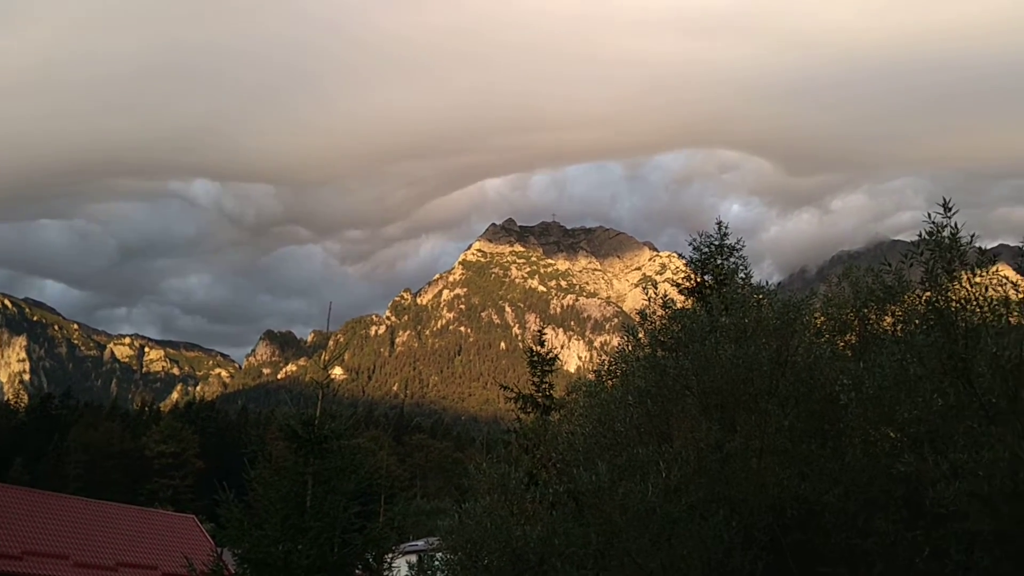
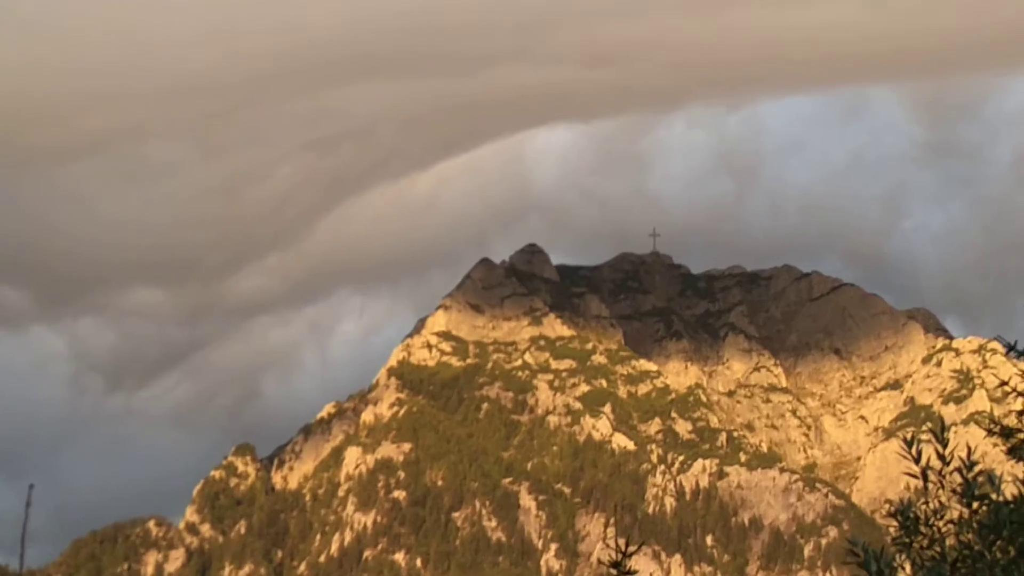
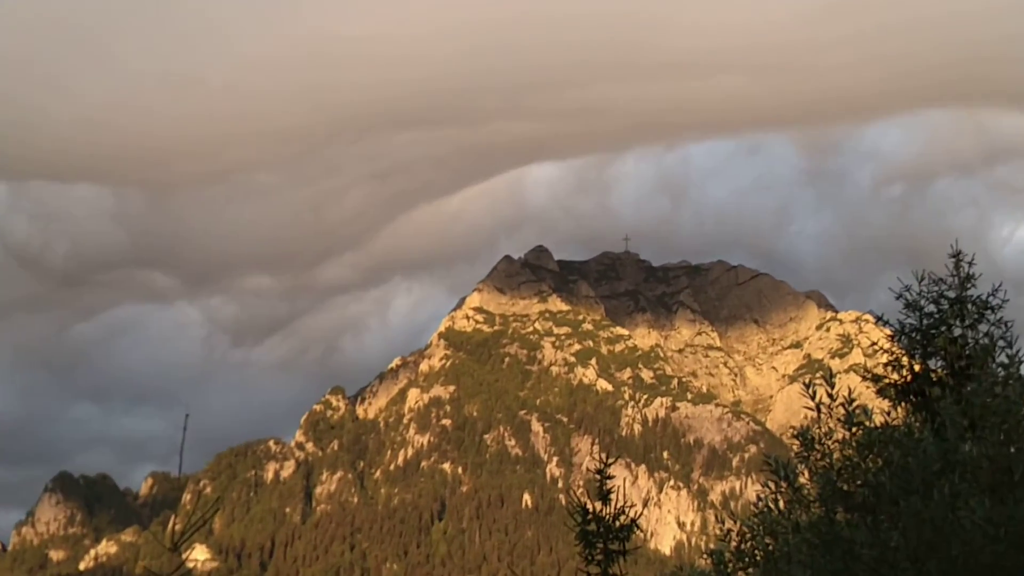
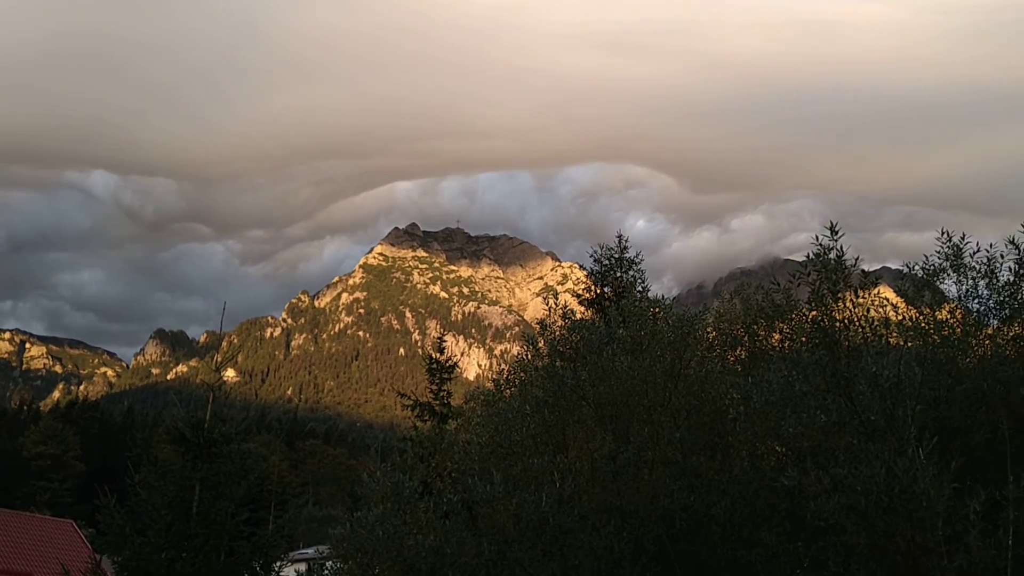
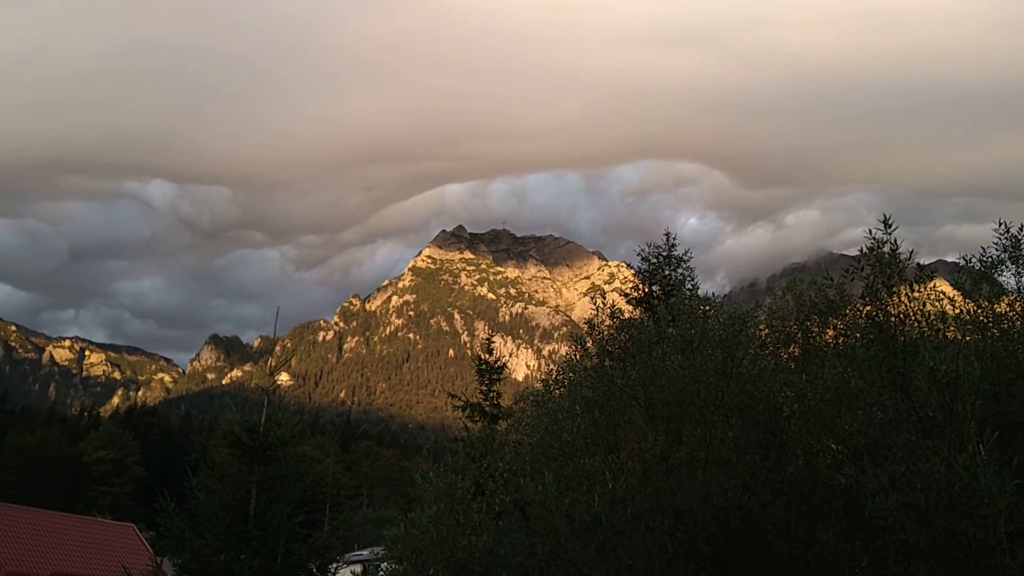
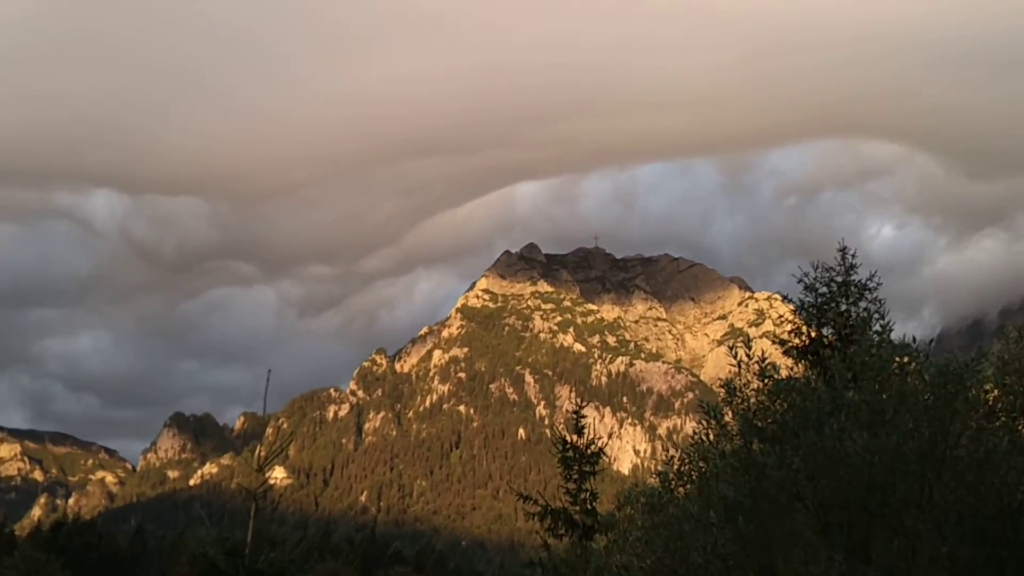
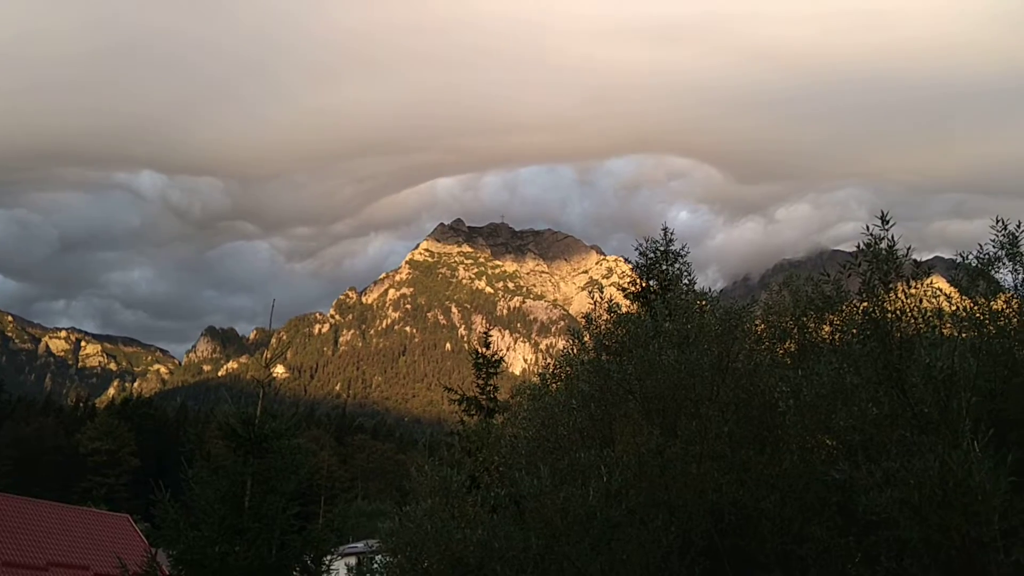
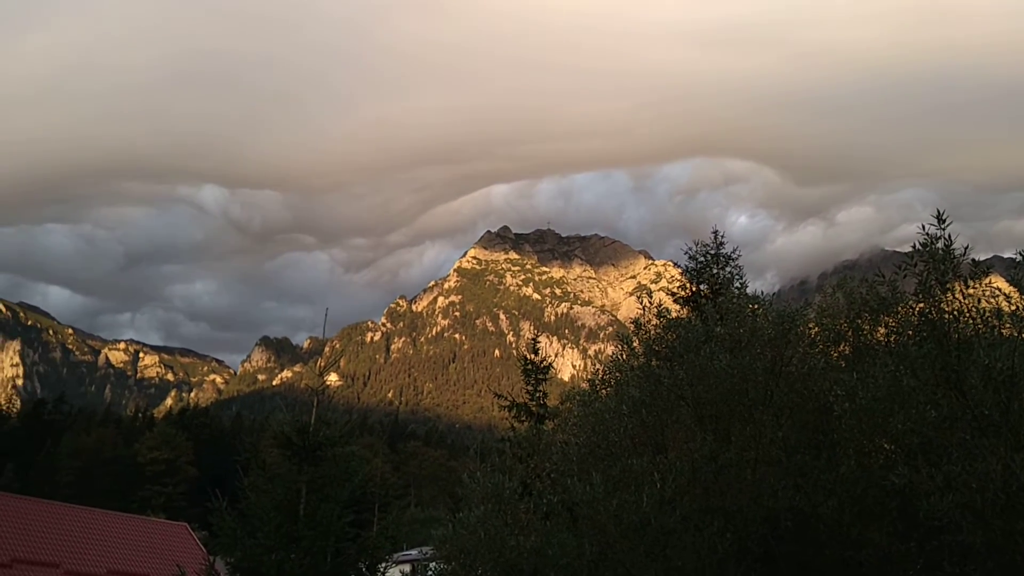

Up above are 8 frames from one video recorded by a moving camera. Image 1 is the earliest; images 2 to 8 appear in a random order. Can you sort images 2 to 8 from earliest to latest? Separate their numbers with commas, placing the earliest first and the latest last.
7, 4, 5, 8, 6, 3, 2
